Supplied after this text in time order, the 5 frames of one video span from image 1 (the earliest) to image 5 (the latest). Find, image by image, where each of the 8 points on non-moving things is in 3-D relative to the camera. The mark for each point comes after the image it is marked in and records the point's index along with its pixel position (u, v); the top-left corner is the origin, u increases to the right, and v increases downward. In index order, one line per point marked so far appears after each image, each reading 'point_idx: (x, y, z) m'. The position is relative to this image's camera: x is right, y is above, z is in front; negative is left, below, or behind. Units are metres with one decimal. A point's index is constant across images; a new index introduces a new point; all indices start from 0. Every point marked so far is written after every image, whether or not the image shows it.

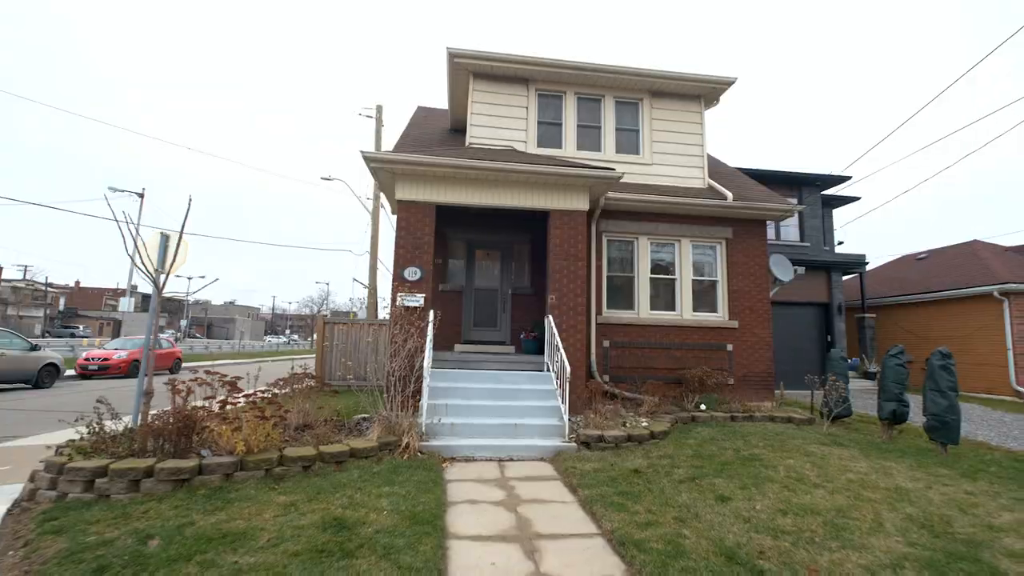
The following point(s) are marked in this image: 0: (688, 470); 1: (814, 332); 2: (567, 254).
0: (+1.8, -1.8, +4.6) m
1: (+8.1, -1.2, +12.2) m
2: (+0.9, +0.6, +7.5) m
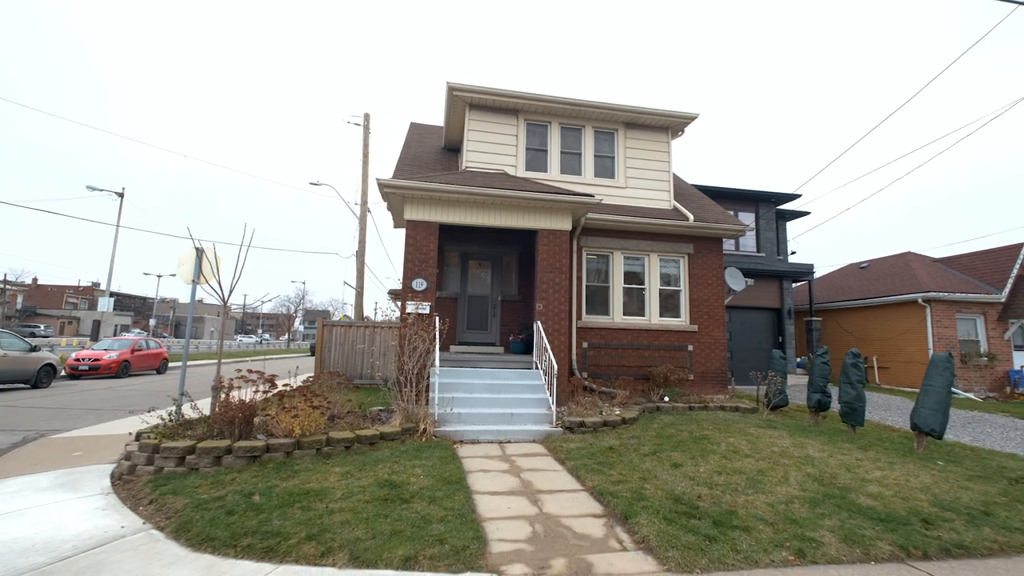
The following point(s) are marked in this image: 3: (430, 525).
0: (+1.8, -2.0, +5.9) m
1: (+7.6, -1.4, +13.8) m
2: (+0.8, +0.4, +8.7) m
3: (-0.6, -1.8, +3.6) m
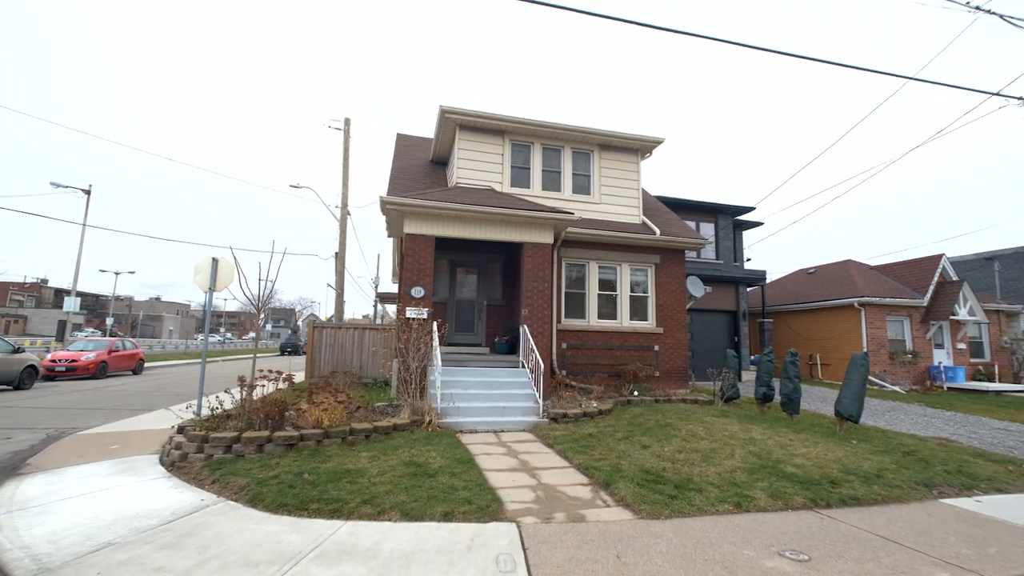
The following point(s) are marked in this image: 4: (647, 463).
0: (+1.7, -2.2, +6.9) m
1: (+7.0, -1.5, +15.2) m
2: (+0.5, +0.2, +9.7) m
3: (-0.5, -2.0, +4.5) m
4: (+1.6, -2.1, +5.5) m
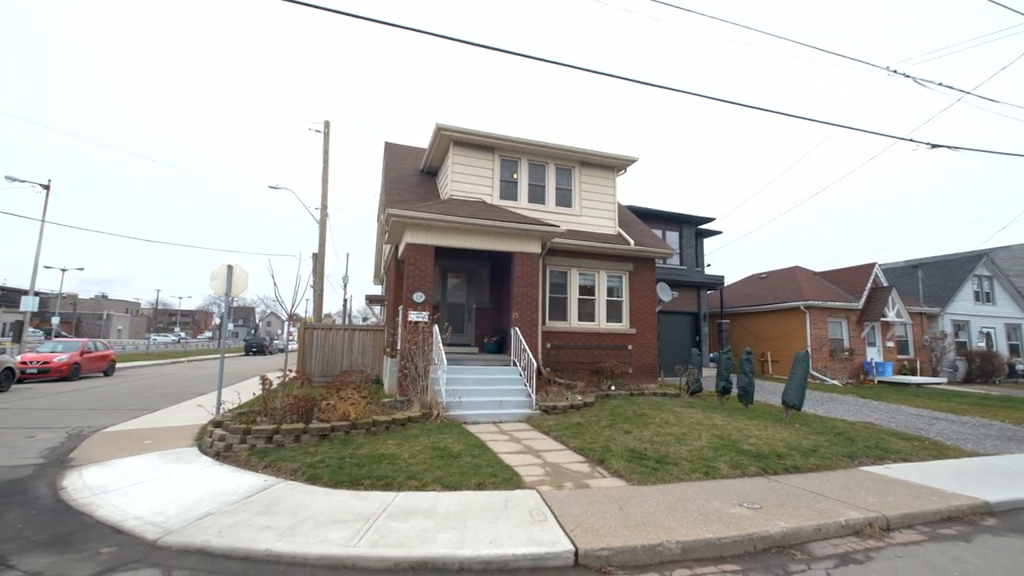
0: (+1.7, -2.3, +8.0) m
1: (+6.3, -1.7, +16.7) m
2: (+0.3, +0.1, +10.6) m
3: (-0.4, -2.1, +5.4) m
4: (+1.7, -2.3, +6.6) m
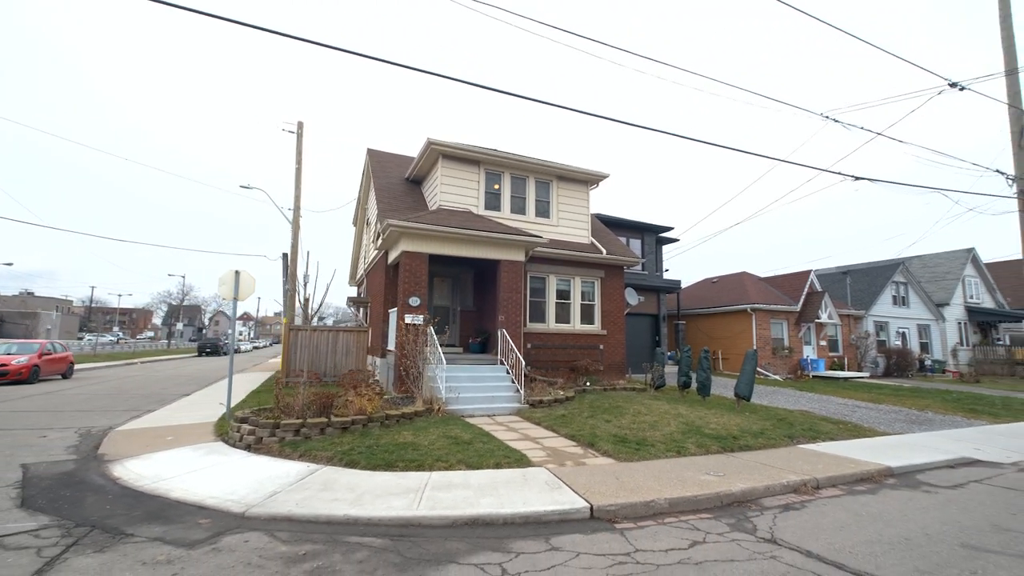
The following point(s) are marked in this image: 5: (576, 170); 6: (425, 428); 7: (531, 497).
0: (+1.5, -2.5, +9.1) m
1: (+5.4, -1.9, +18.2) m
2: (-0.1, 0.0, +11.6) m
3: (-0.2, -2.3, +6.3) m
4: (+1.7, -2.4, +7.7) m
5: (+1.9, +3.5, +13.7) m
6: (-1.4, -2.3, +7.4) m
7: (+0.2, -2.1, +4.7) m
